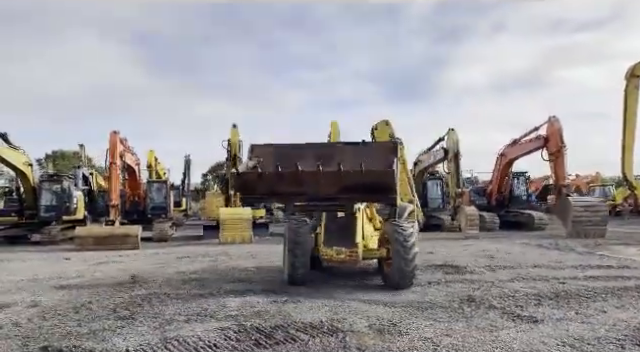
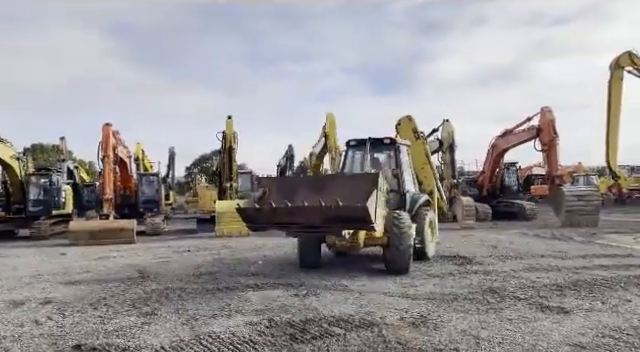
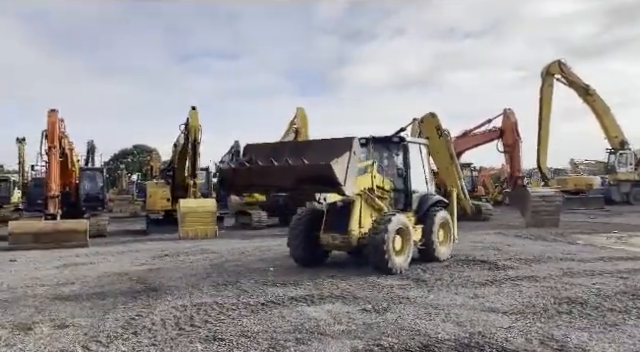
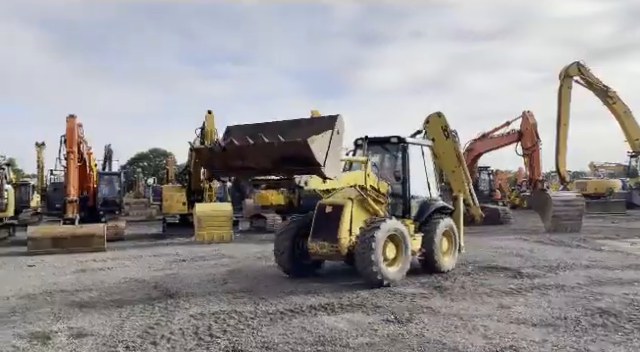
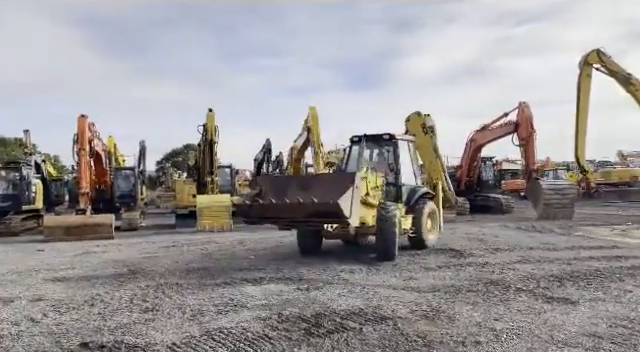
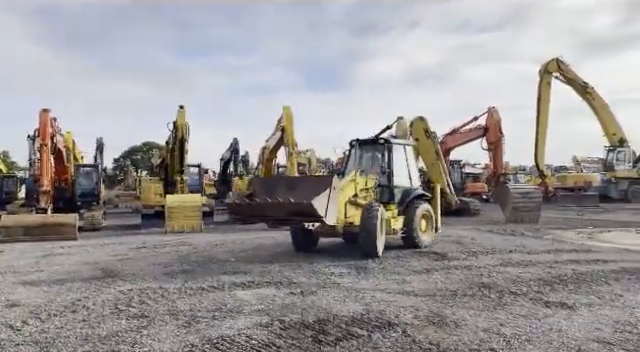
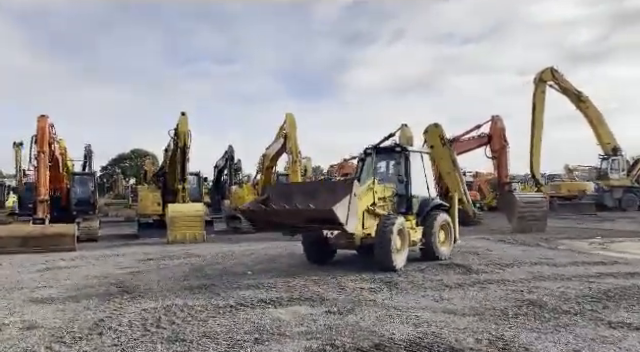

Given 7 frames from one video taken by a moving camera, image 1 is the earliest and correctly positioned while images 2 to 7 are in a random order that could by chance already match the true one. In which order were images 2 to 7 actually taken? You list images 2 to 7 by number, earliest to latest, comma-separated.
2, 5, 6, 7, 3, 4
